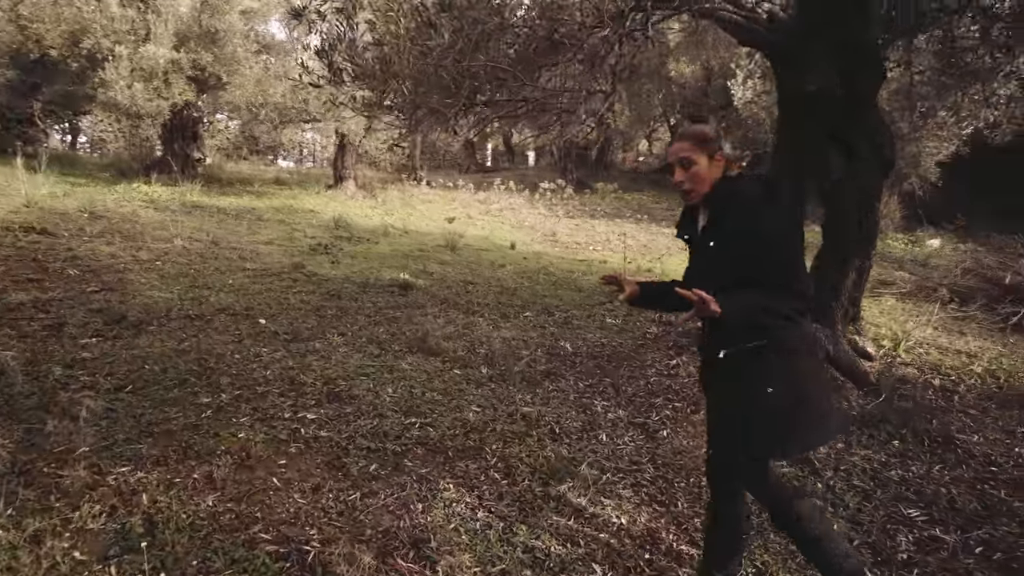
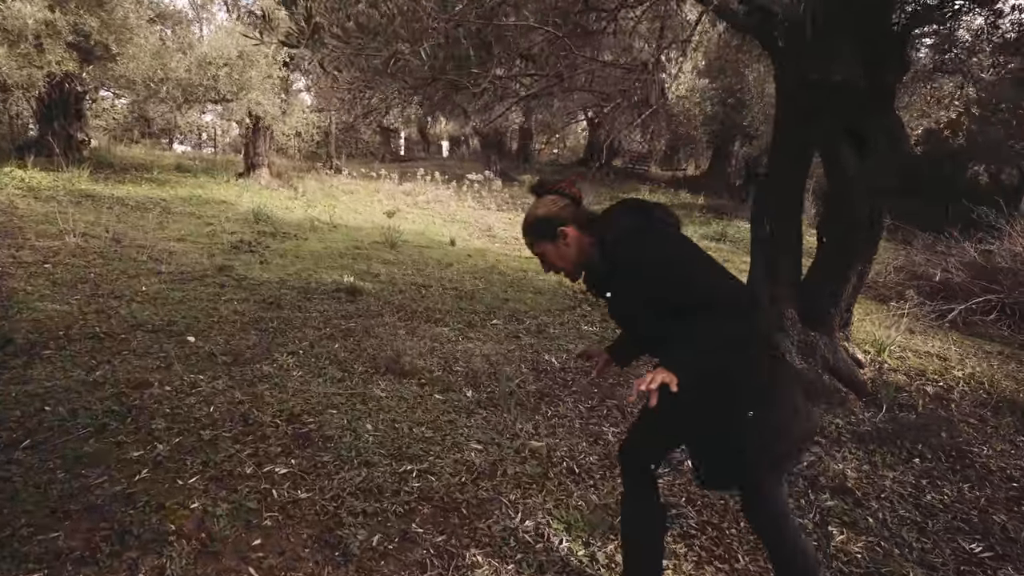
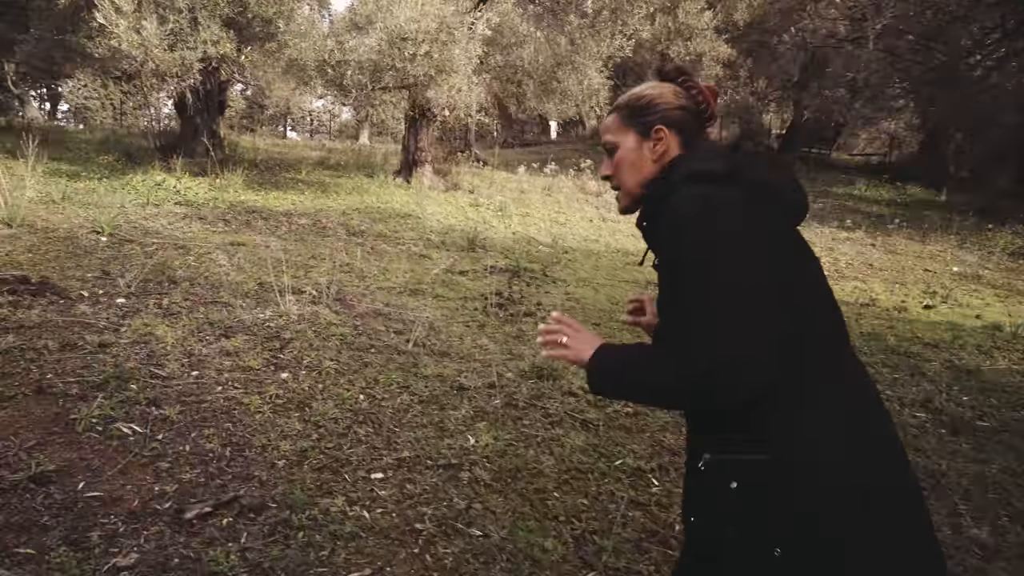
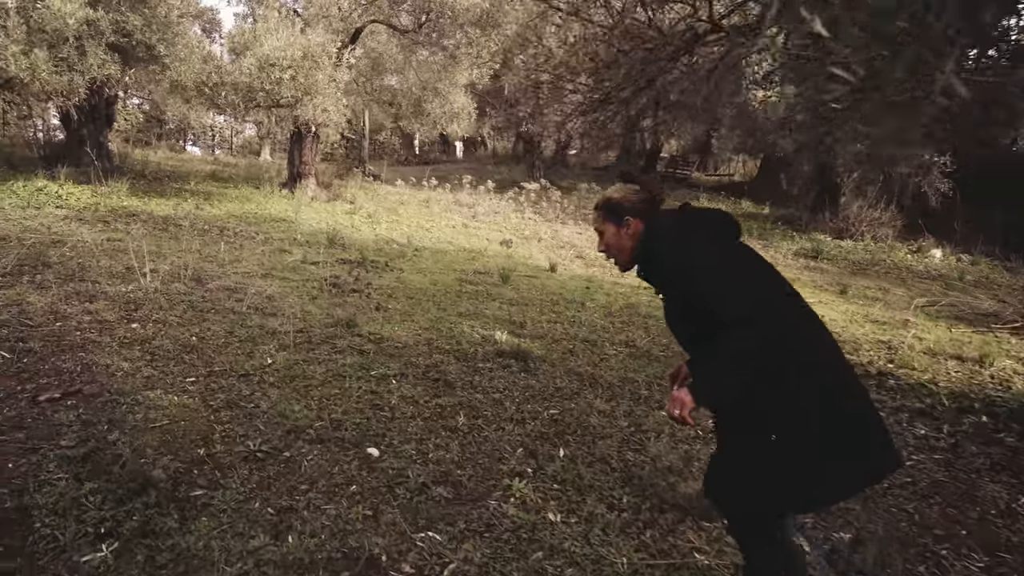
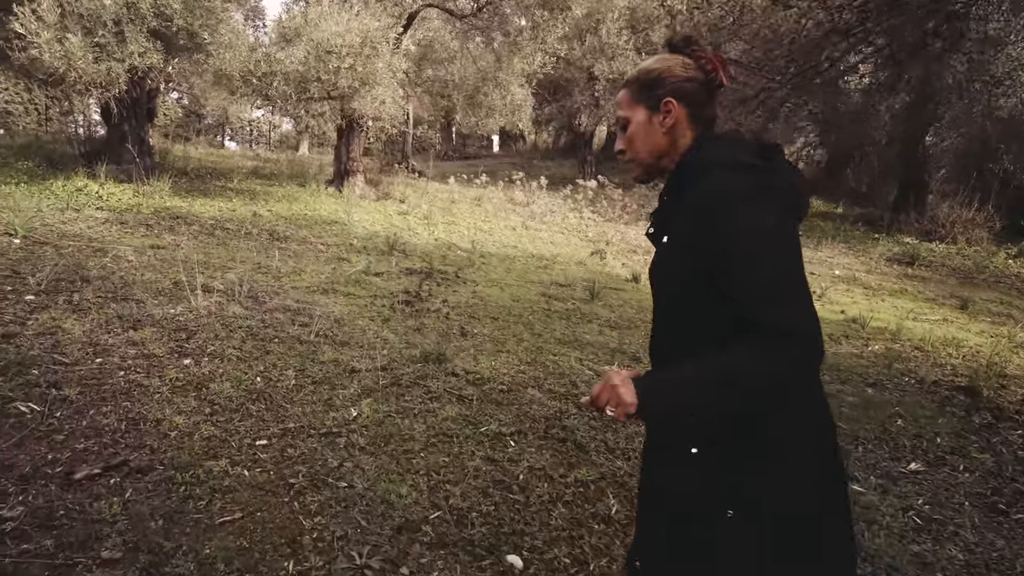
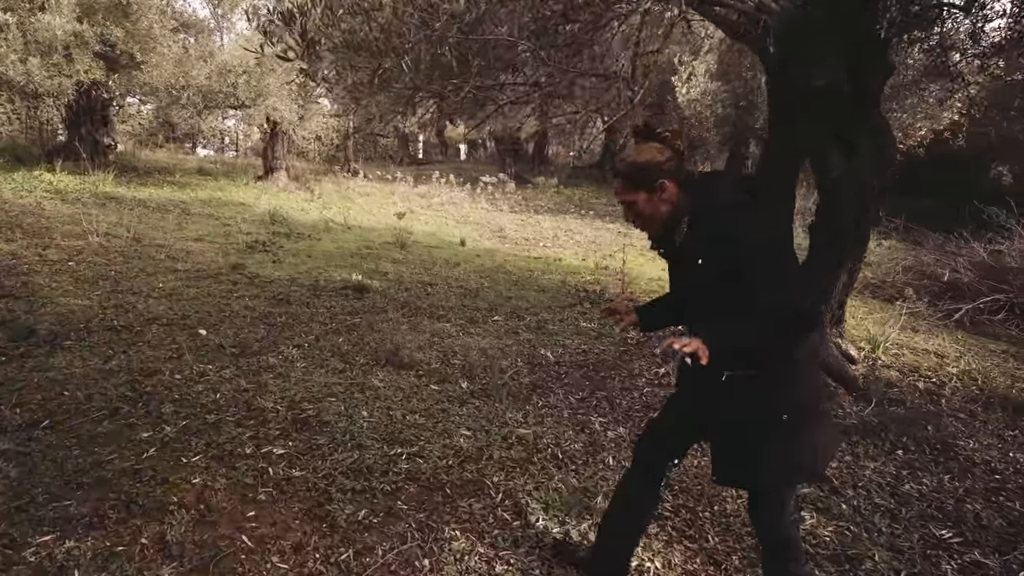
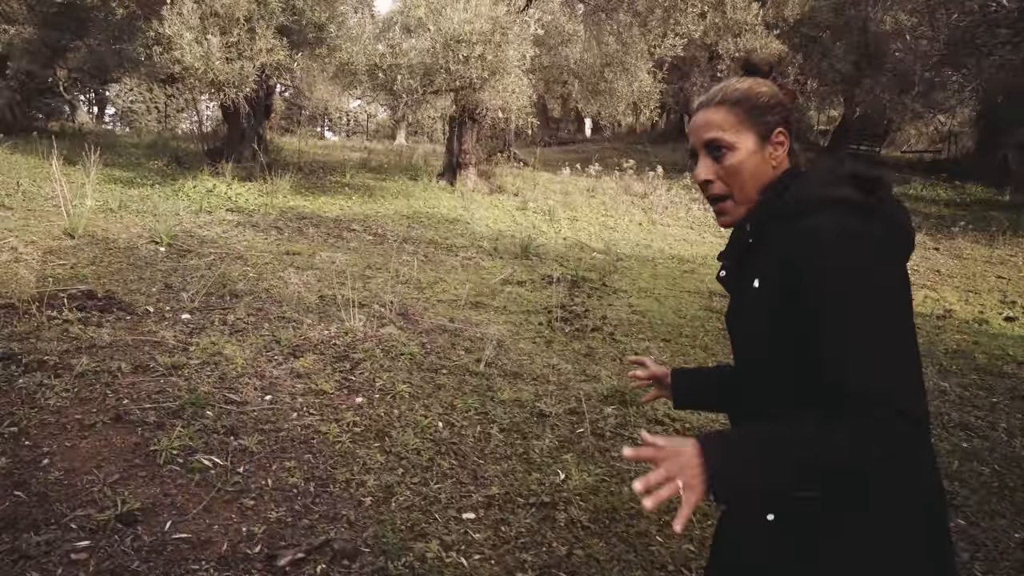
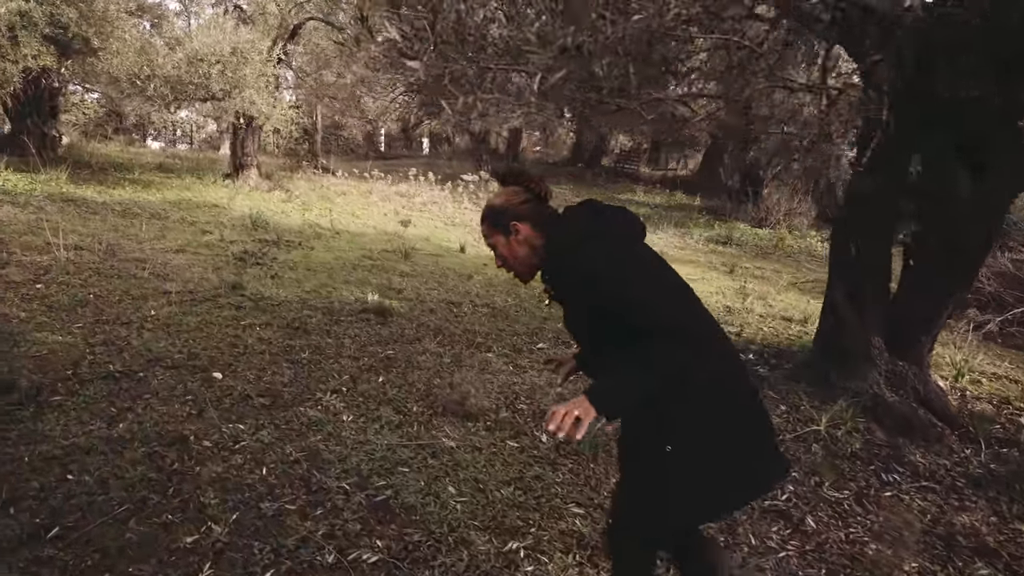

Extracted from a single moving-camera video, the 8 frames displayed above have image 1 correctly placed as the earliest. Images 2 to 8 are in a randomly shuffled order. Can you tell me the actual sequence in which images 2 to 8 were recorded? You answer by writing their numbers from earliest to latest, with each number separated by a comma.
6, 2, 8, 4, 5, 3, 7
